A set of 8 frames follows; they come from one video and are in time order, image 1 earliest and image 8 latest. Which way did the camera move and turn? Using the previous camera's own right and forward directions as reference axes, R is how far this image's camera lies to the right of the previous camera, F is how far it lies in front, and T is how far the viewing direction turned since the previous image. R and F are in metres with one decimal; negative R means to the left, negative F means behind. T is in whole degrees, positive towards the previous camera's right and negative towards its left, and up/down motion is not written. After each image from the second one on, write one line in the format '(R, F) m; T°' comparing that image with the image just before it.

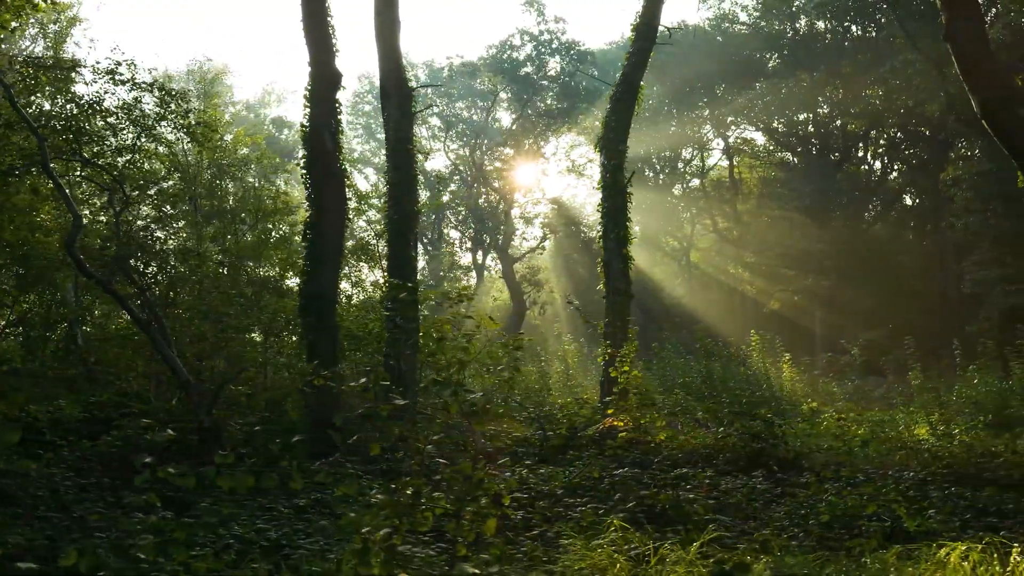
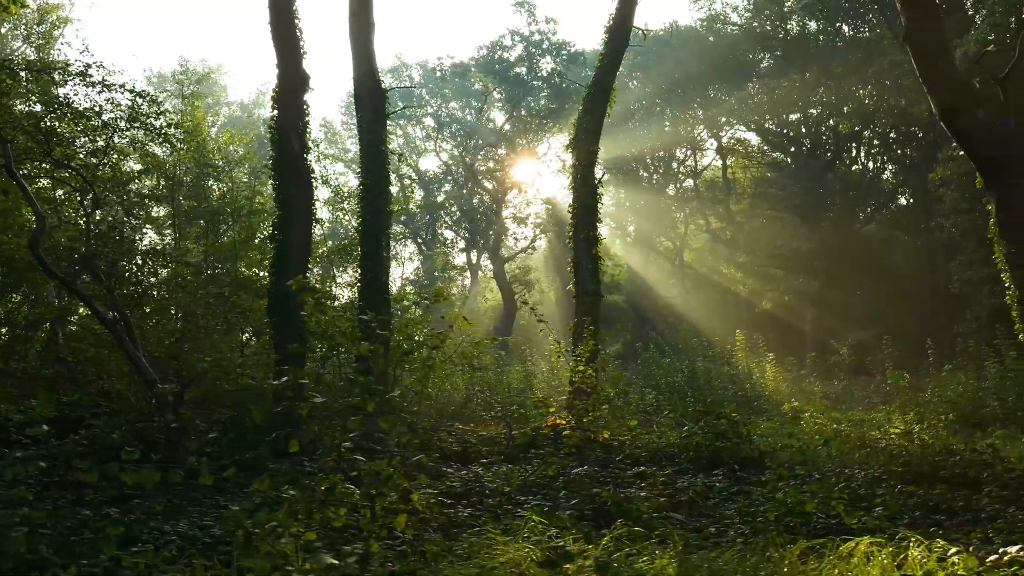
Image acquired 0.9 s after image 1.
(+0.4, -0.1) m; 0°
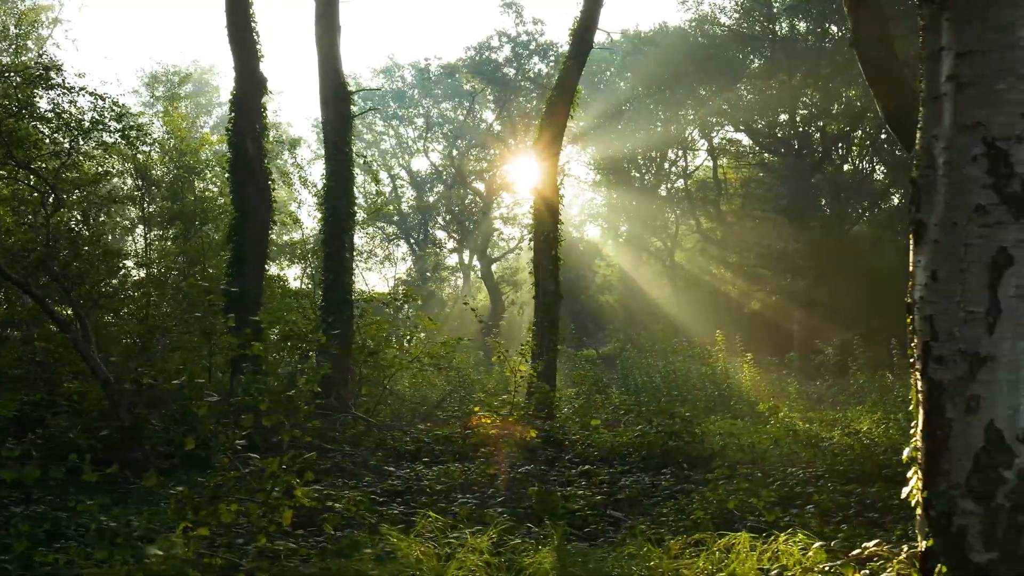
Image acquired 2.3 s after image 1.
(+0.6, -0.1) m; 0°
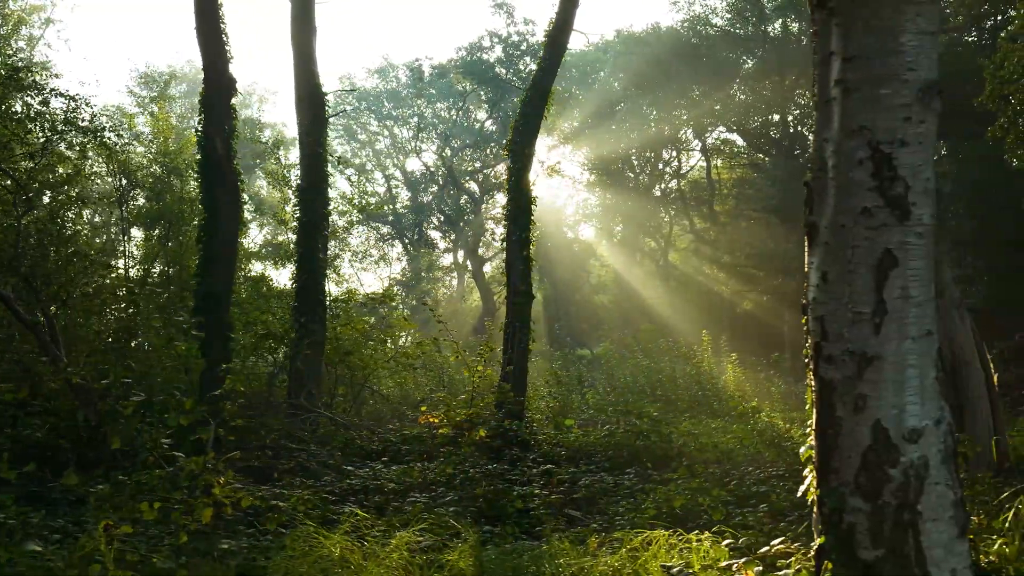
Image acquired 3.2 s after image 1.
(+0.4, -0.1) m; 0°
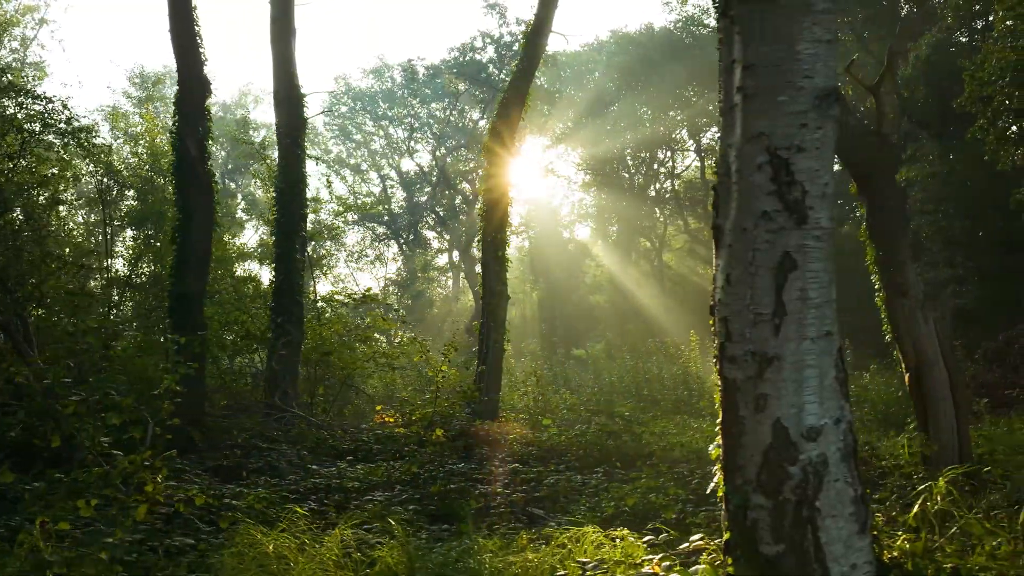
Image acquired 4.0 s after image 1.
(+0.4, -0.1) m; 0°
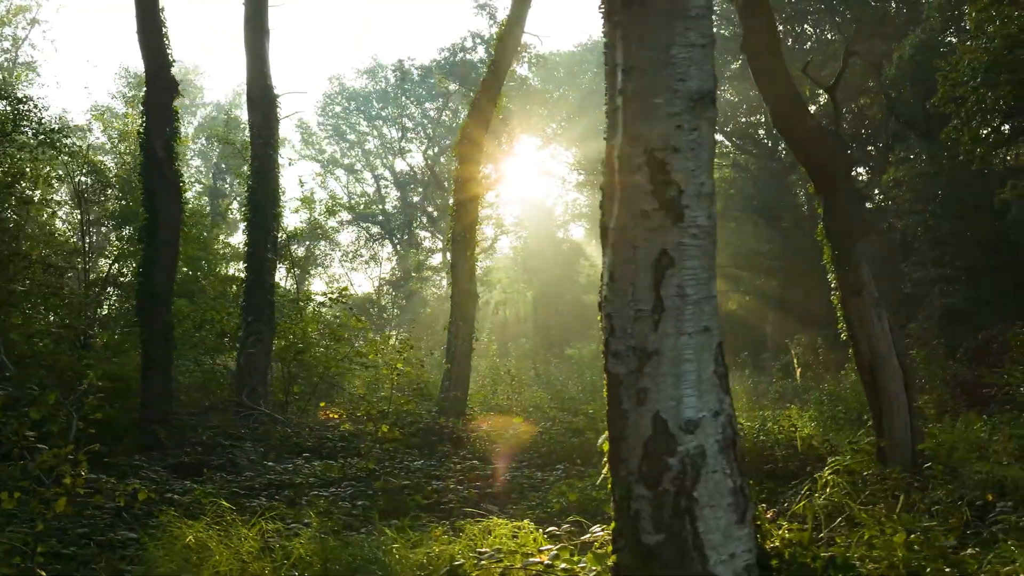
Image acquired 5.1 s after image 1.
(+0.5, -0.1) m; 0°
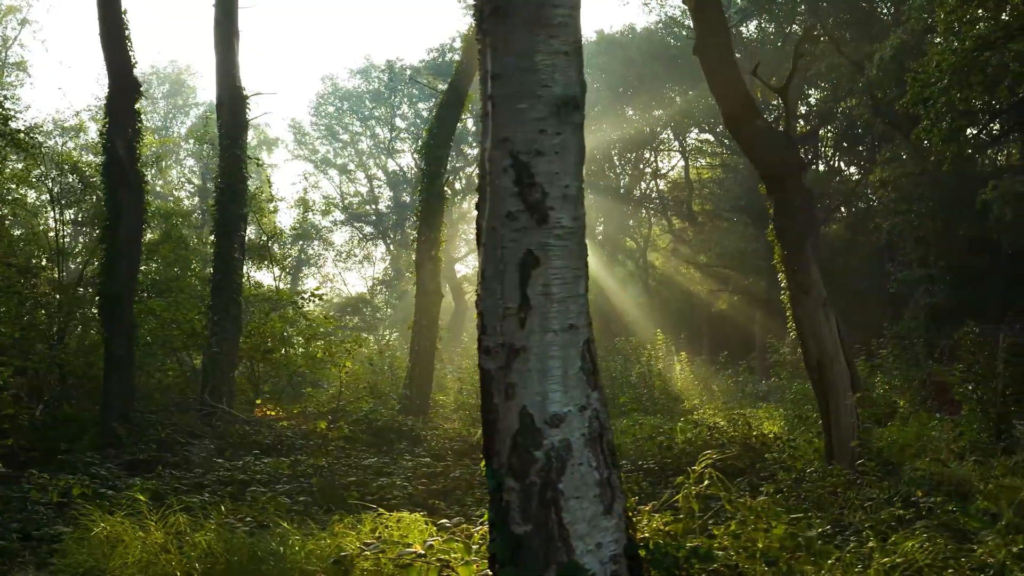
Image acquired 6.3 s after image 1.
(+0.6, -0.1) m; 0°
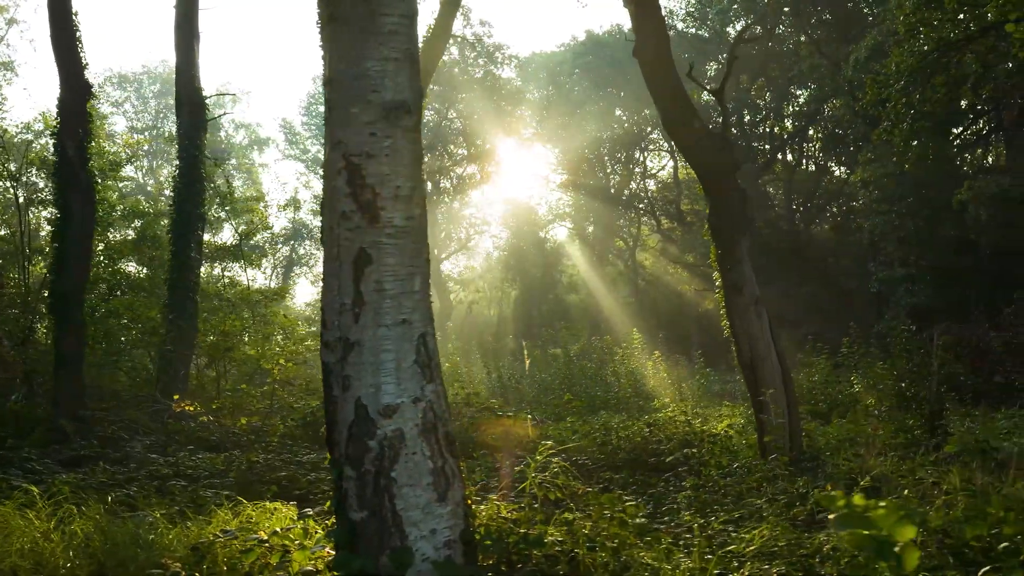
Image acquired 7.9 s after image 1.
(+0.7, -0.2) m; 0°
